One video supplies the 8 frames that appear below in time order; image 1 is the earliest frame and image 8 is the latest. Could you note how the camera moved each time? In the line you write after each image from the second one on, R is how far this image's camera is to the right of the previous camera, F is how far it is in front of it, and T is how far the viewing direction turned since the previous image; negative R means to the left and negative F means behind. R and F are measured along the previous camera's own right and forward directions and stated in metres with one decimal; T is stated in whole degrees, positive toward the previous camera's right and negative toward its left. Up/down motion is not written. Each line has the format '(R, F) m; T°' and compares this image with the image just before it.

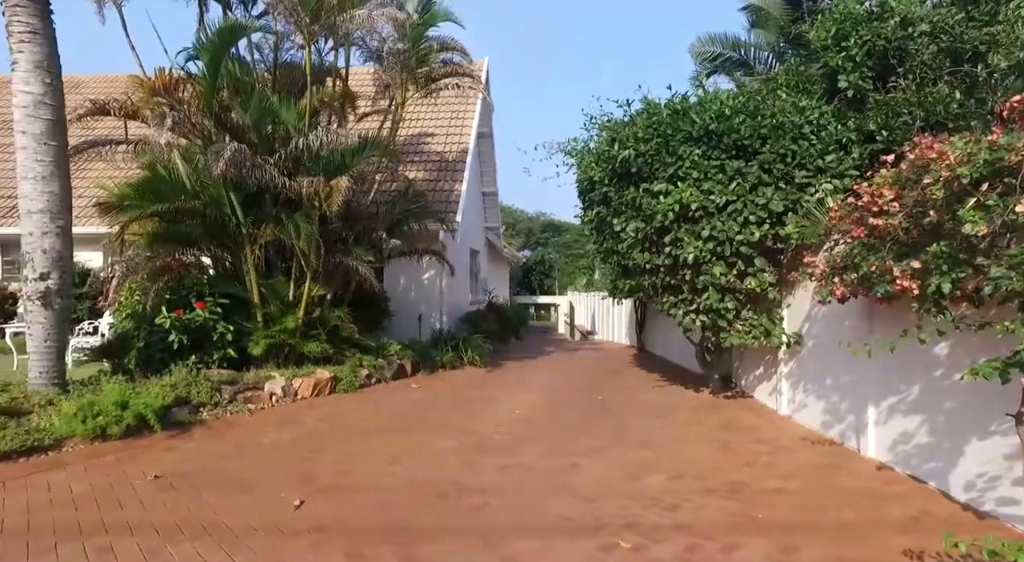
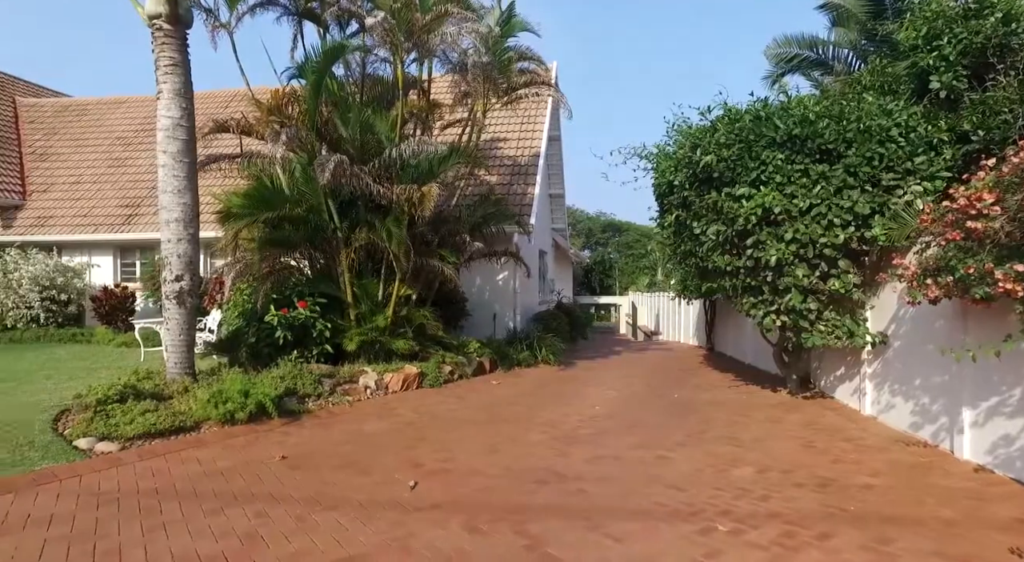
(-0.3, -0.4) m; -5°
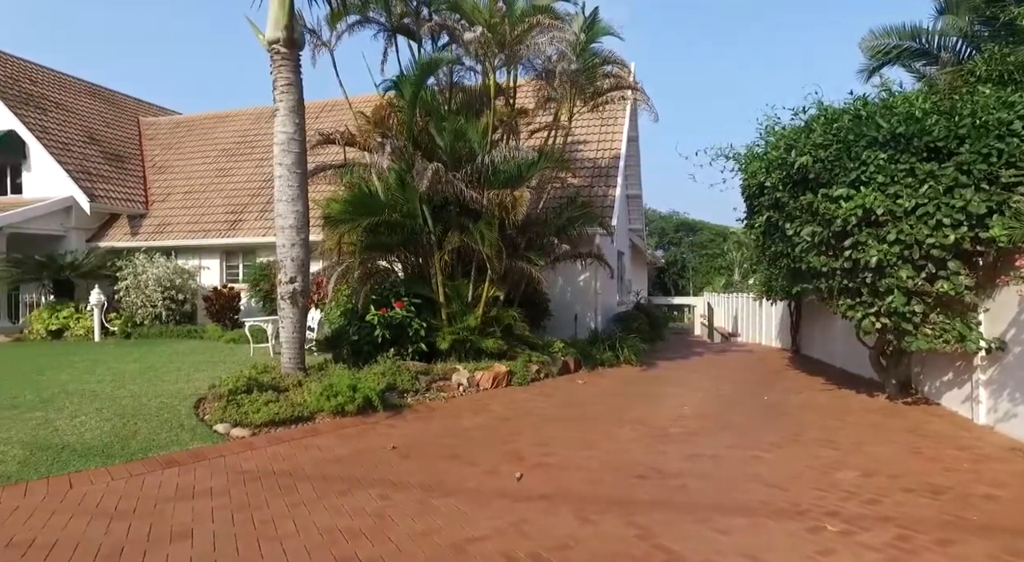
(-0.3, -0.3) m; -6°
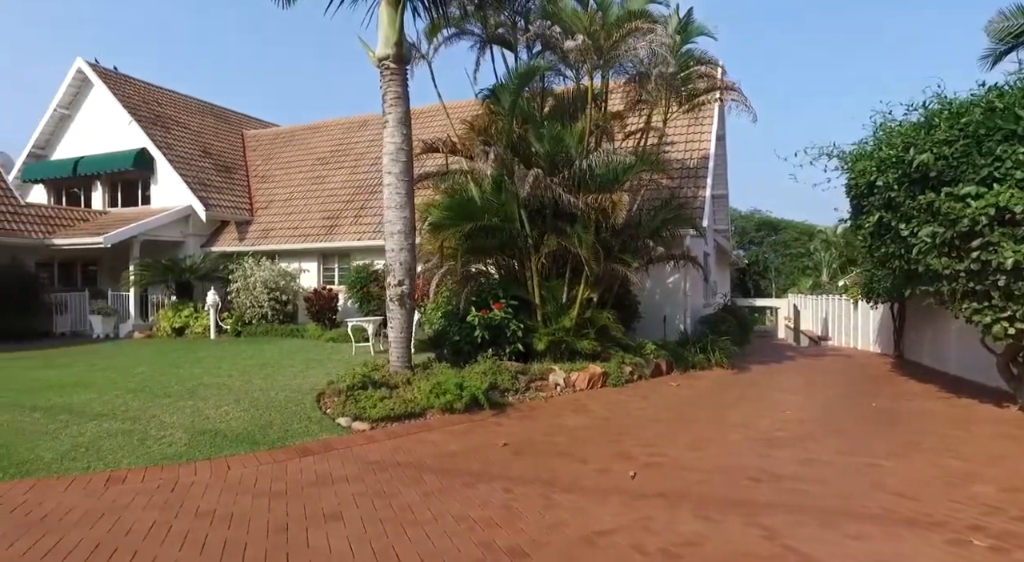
(-0.4, -0.2) m; -6°
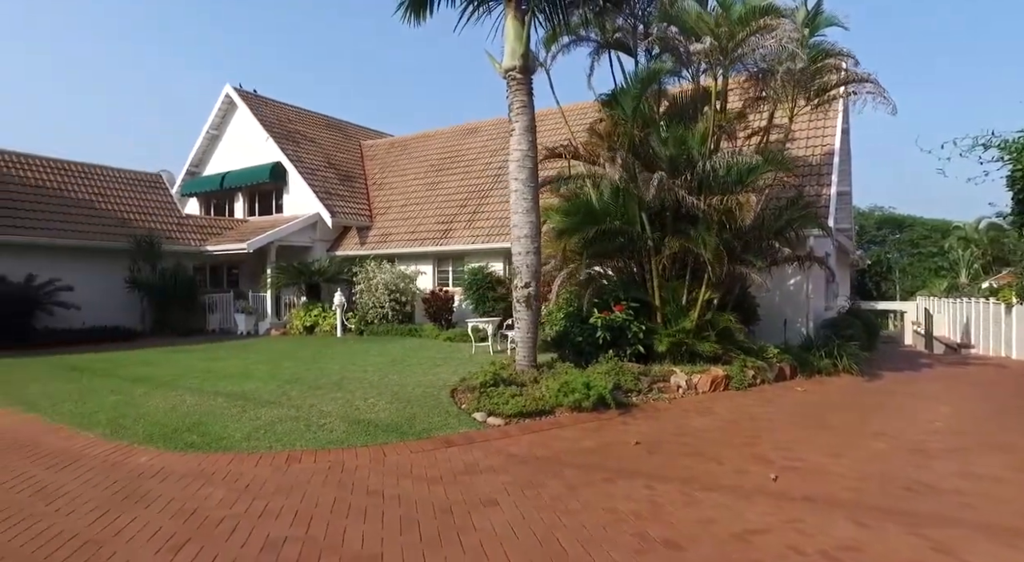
(-0.4, -0.3) m; -9°
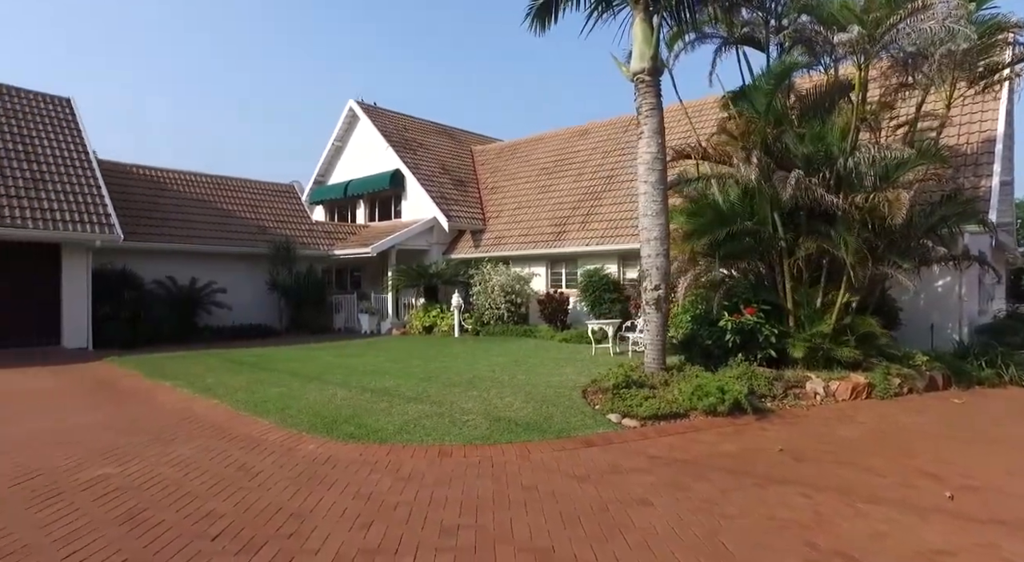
(-0.4, -0.2) m; -9°
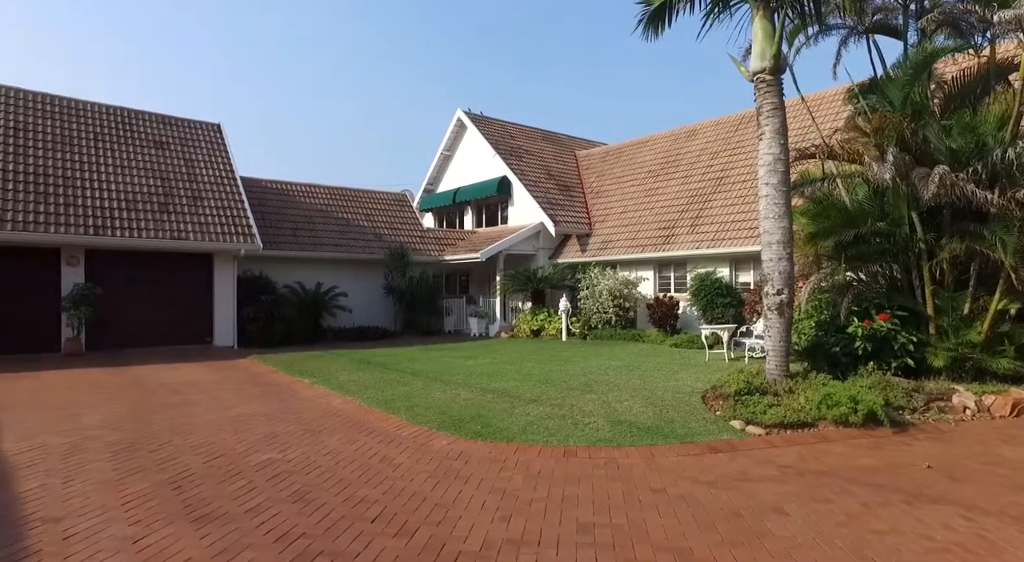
(-0.2, -0.2) m; -9°
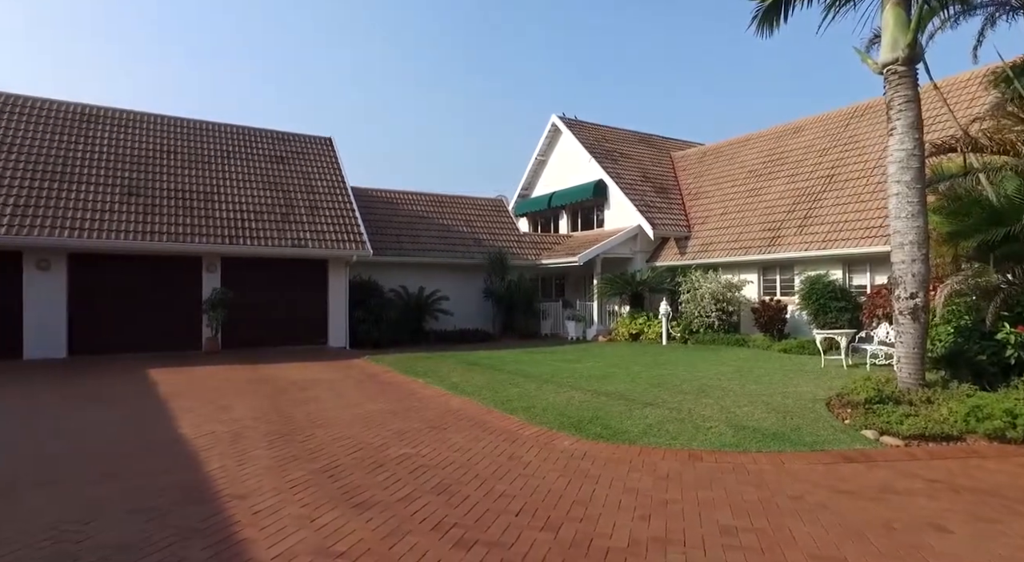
(-0.4, -0.2) m; -8°
